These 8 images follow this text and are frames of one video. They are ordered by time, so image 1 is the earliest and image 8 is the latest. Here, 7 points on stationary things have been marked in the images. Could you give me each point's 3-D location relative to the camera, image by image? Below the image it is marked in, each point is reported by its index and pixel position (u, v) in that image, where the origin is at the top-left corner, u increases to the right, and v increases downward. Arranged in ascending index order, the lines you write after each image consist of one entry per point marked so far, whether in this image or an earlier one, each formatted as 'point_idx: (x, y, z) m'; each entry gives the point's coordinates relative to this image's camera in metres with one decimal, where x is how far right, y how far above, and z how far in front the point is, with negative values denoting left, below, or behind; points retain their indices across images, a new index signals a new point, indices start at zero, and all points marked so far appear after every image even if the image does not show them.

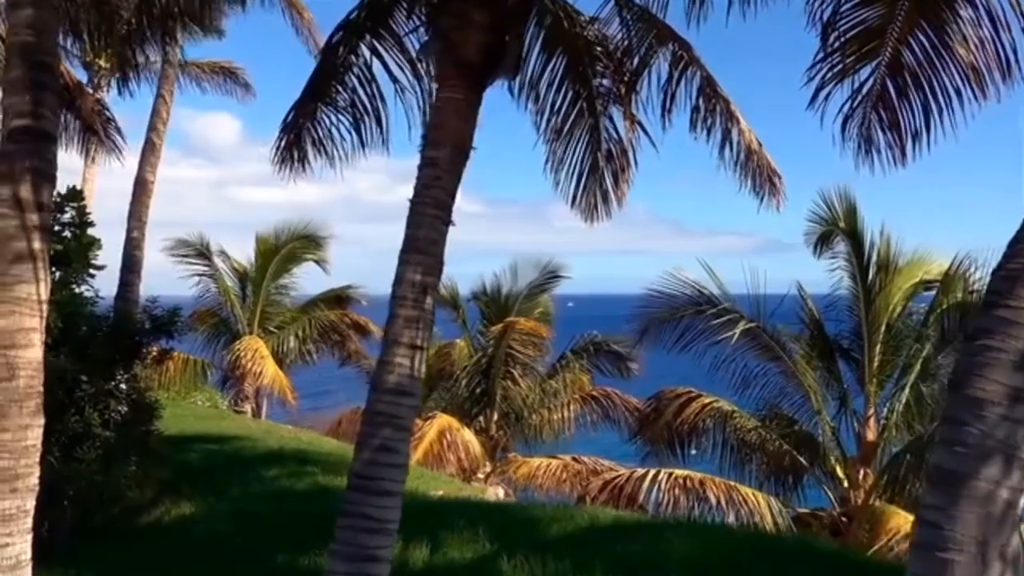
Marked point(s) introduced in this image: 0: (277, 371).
0: (-3.9, -1.4, +18.4) m
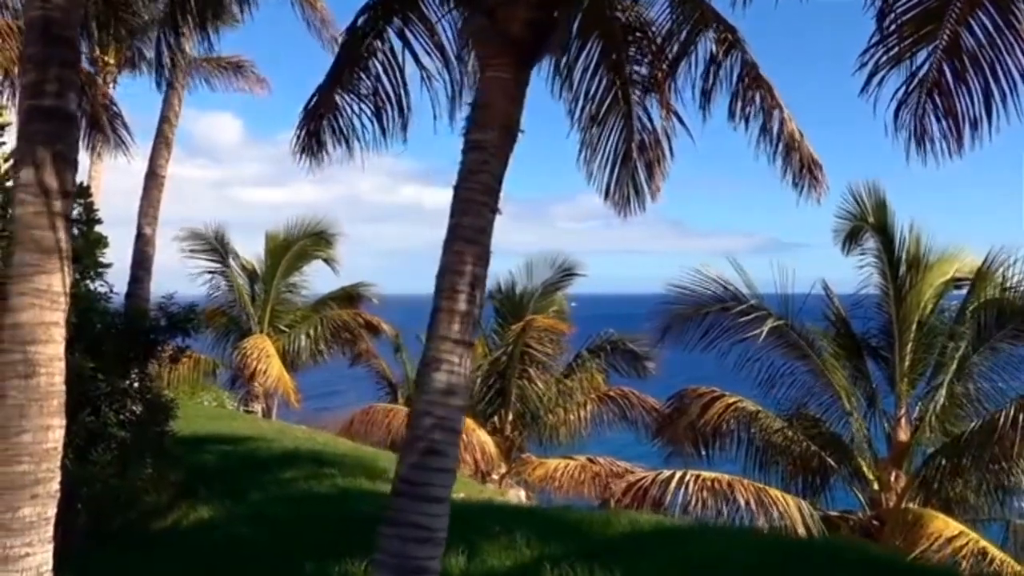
0: (-3.6, -1.3, +18.0) m
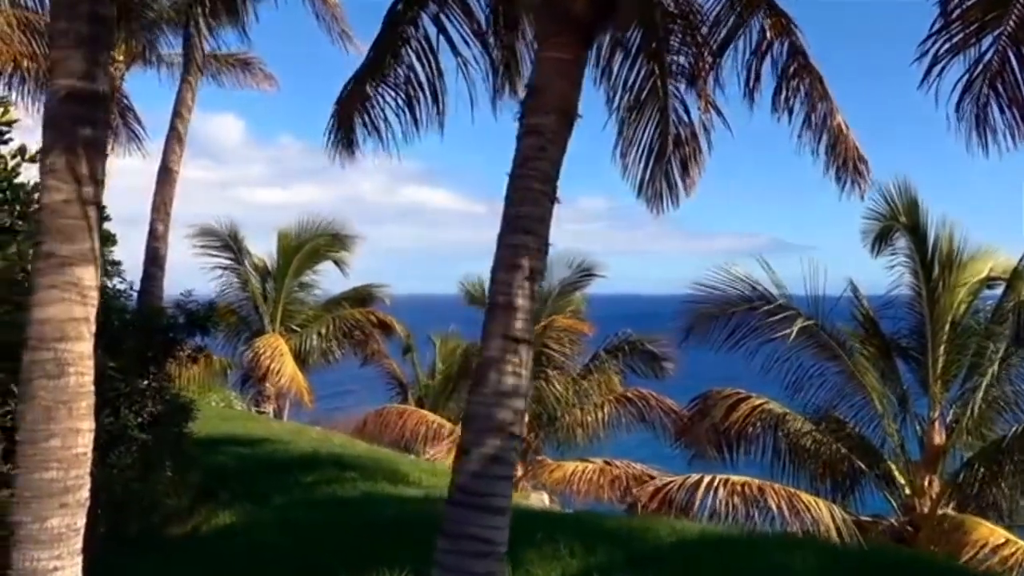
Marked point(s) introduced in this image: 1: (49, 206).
0: (-3.4, -1.3, +17.7) m
1: (-1.8, +0.3, +4.3) m
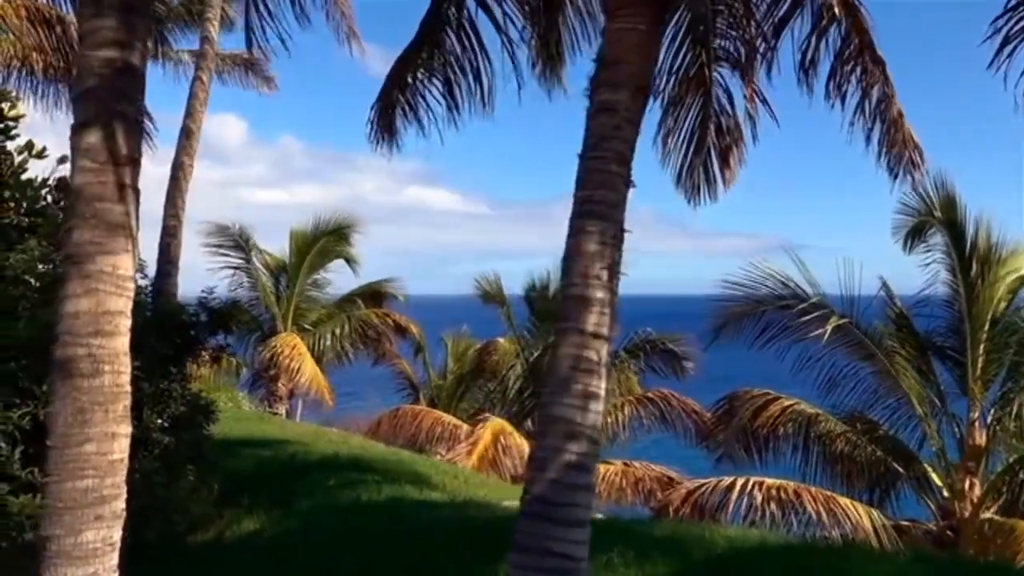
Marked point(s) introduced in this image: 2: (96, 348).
0: (-3.1, -1.3, +17.4) m
1: (-1.5, +0.4, +4.0) m
2: (-1.5, -0.2, +3.9) m
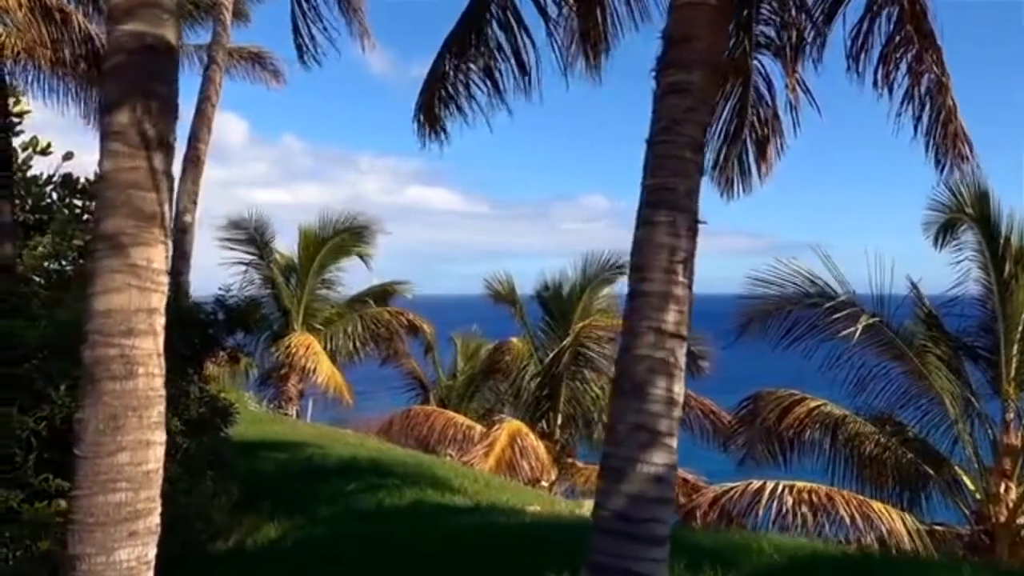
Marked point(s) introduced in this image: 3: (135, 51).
0: (-2.8, -1.3, +17.0) m
1: (-1.3, +0.4, +3.6) m
2: (-1.2, -0.2, +3.5) m
3: (-1.3, +0.8, +3.7) m
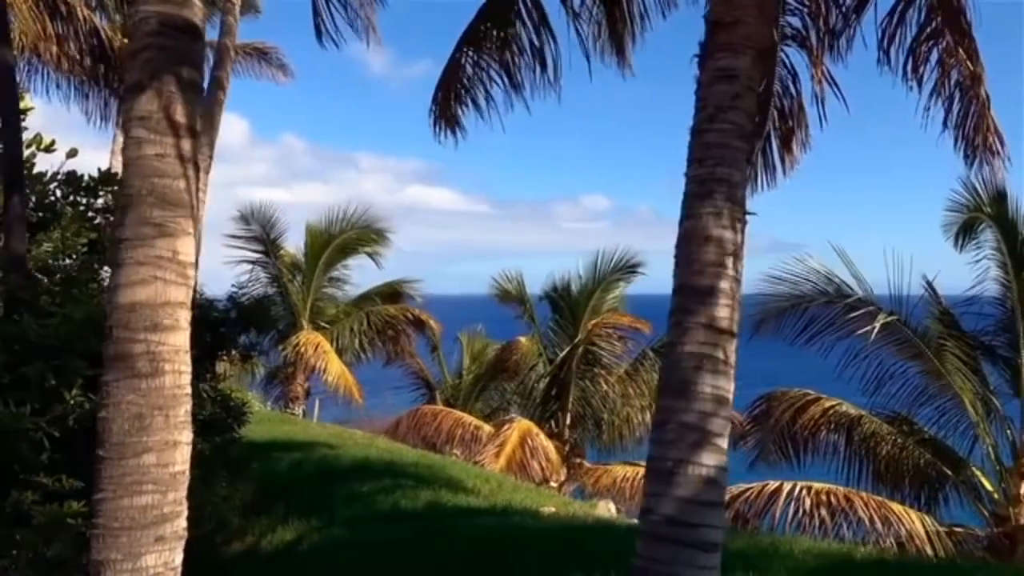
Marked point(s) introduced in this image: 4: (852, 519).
0: (-2.7, -1.2, +16.9) m
1: (-1.2, +0.4, +3.5) m
2: (-1.1, -0.2, +3.4) m
3: (-1.1, +0.8, +3.5) m
4: (+3.3, -2.2, +10.5) m
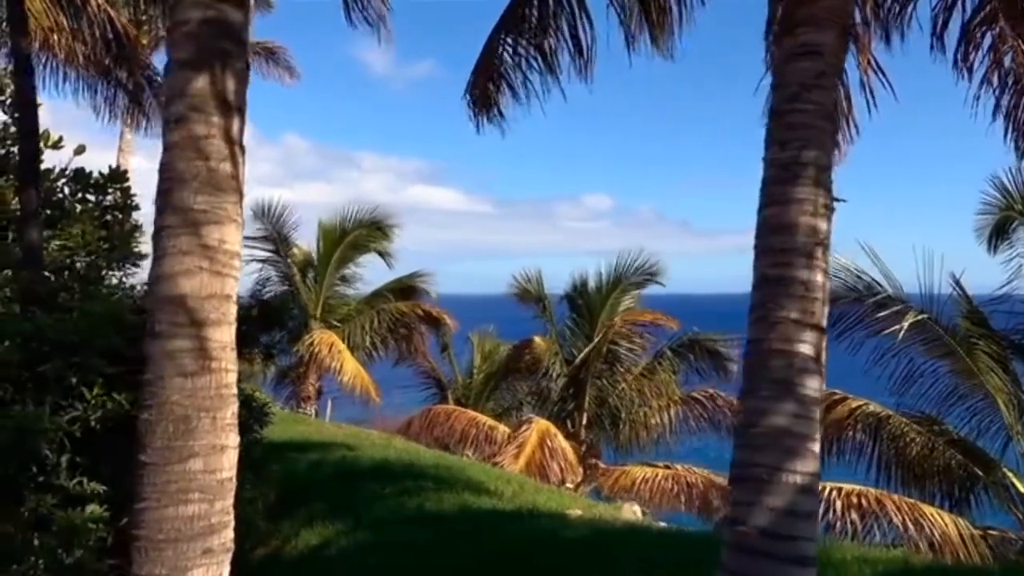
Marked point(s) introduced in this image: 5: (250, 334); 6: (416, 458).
0: (-2.5, -1.2, +16.6) m
1: (-1.0, +0.4, +3.2) m
2: (-0.9, -0.1, +3.1) m
3: (-0.9, +0.8, +3.3) m
4: (+3.5, -2.2, +10.2) m
5: (-1.8, -0.3, +7.7) m
6: (-1.0, -1.8, +11.6) m
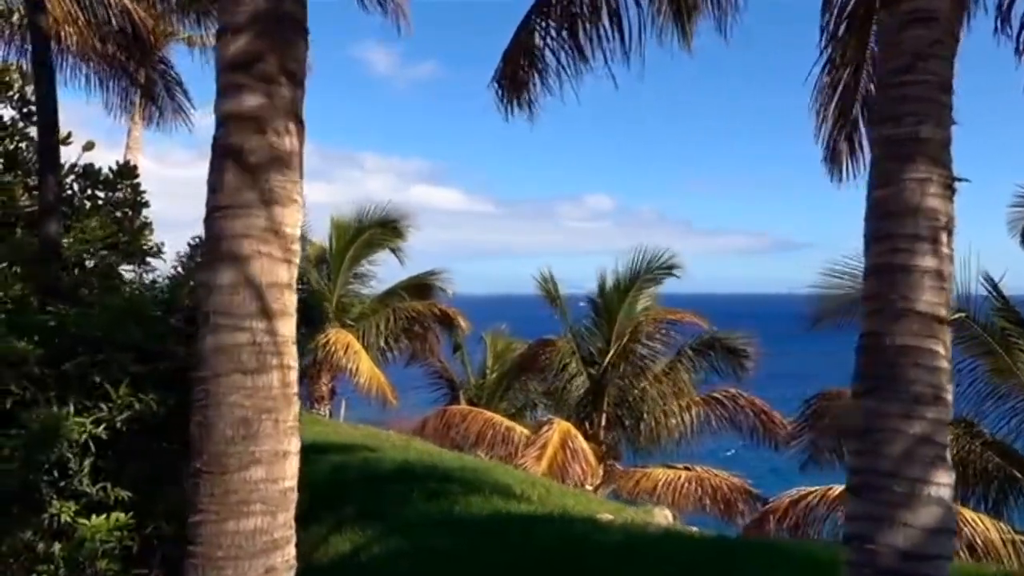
0: (-2.2, -1.2, +16.3) m
1: (-0.7, +0.4, +2.9) m
2: (-0.6, -0.1, +2.8) m
3: (-0.7, +0.9, +2.9) m
4: (+3.7, -2.2, +9.9) m
5: (-1.6, -0.3, +7.4) m
6: (-0.8, -1.8, +11.3) m
